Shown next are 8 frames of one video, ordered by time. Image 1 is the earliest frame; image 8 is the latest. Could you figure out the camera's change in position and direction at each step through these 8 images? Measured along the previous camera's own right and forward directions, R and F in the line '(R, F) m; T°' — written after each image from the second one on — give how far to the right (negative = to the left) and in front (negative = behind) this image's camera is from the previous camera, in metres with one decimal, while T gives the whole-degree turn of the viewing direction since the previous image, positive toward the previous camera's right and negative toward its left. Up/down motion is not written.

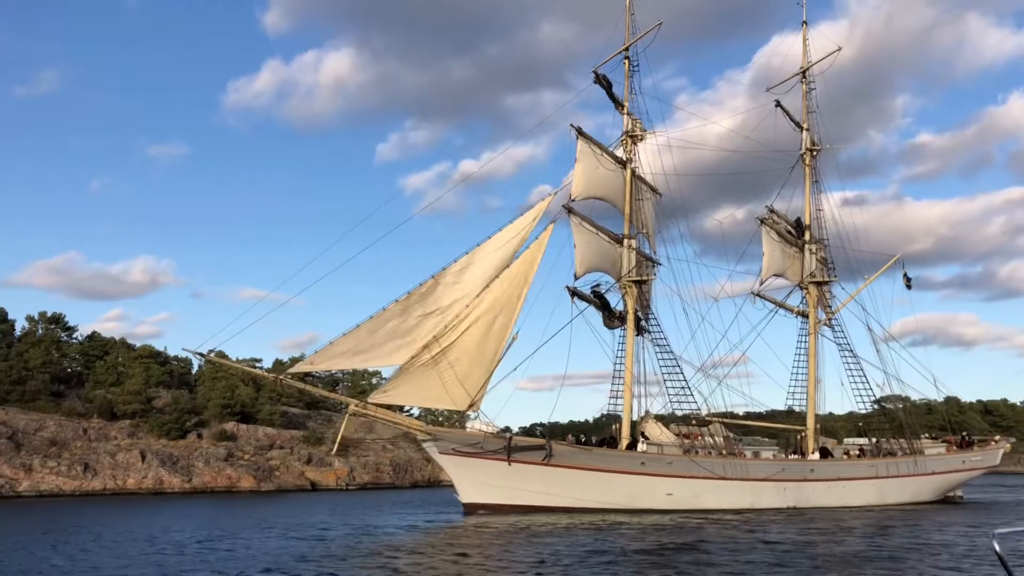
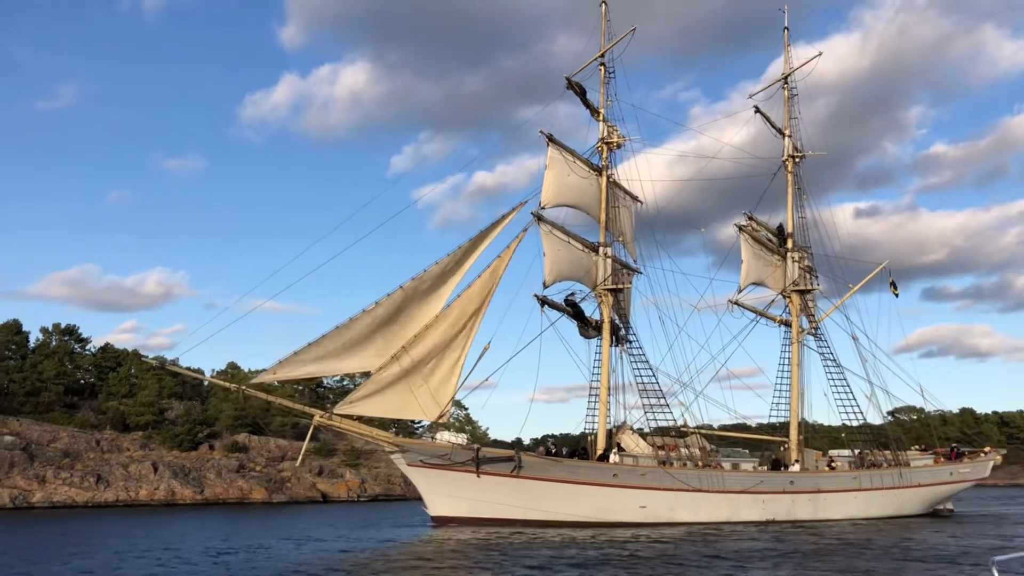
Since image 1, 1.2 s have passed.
(+1.6, +0.4) m; -1°
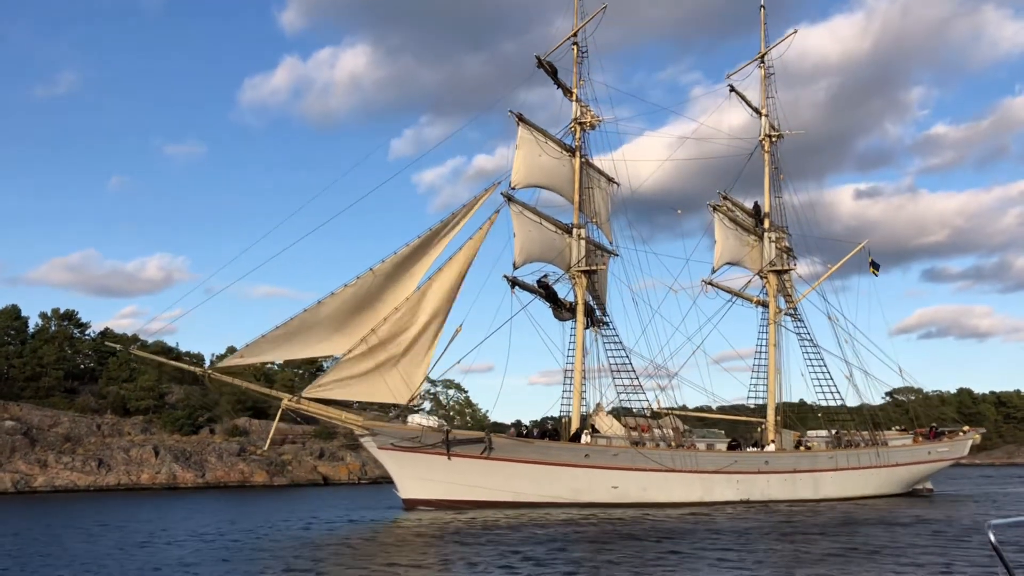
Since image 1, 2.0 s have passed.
(+1.1, +0.2) m; 0°
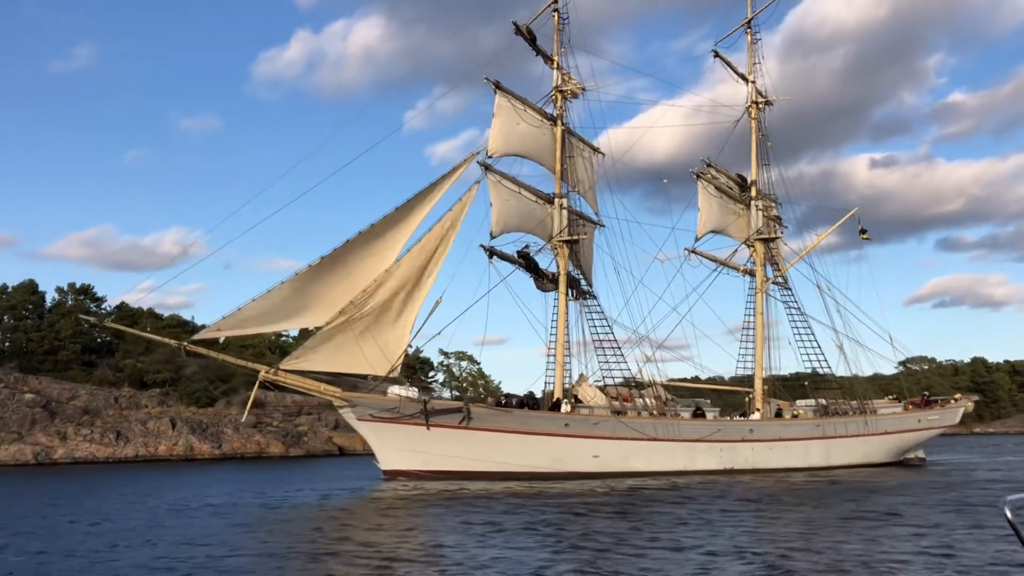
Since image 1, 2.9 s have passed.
(+1.3, +0.2) m; -1°
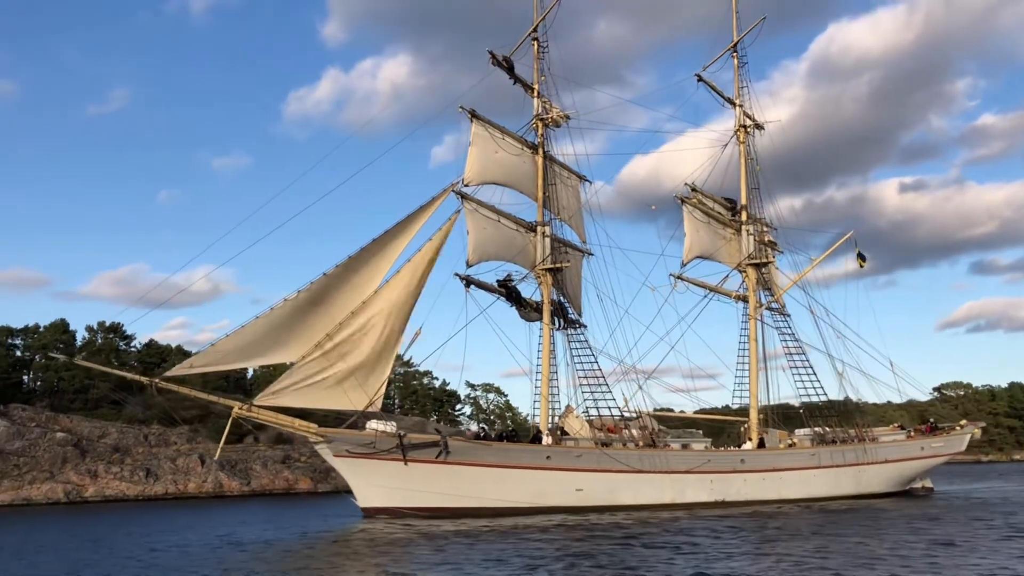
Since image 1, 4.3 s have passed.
(+1.6, +0.6) m; -2°
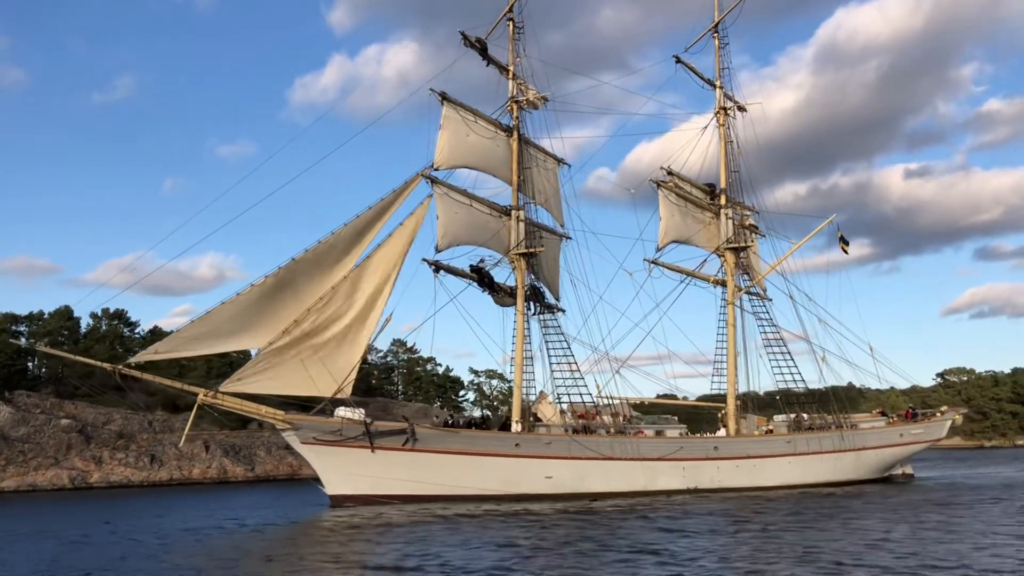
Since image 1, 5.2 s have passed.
(+1.2, +0.5) m; 0°
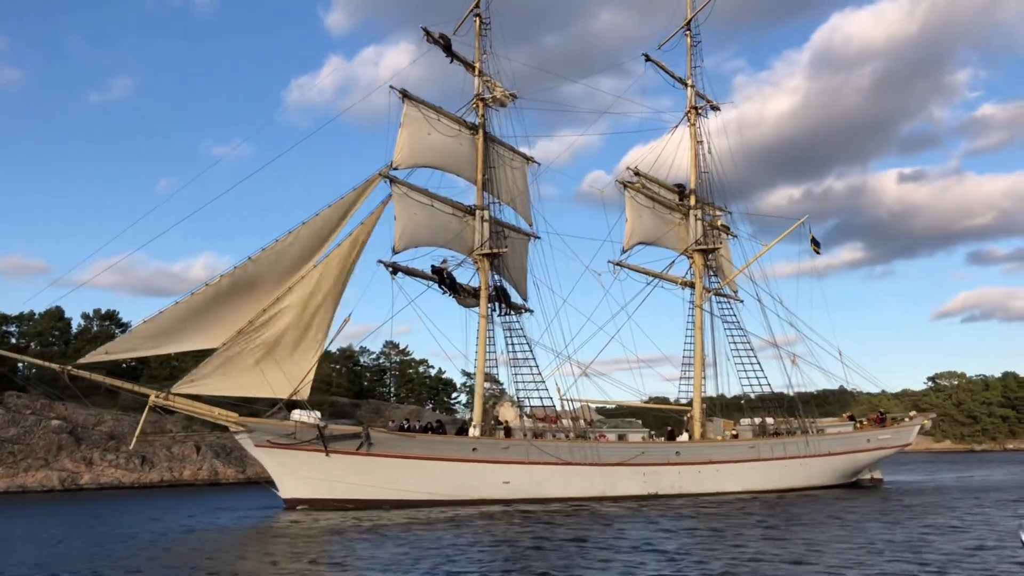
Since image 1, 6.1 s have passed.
(+1.2, +0.5) m; +1°
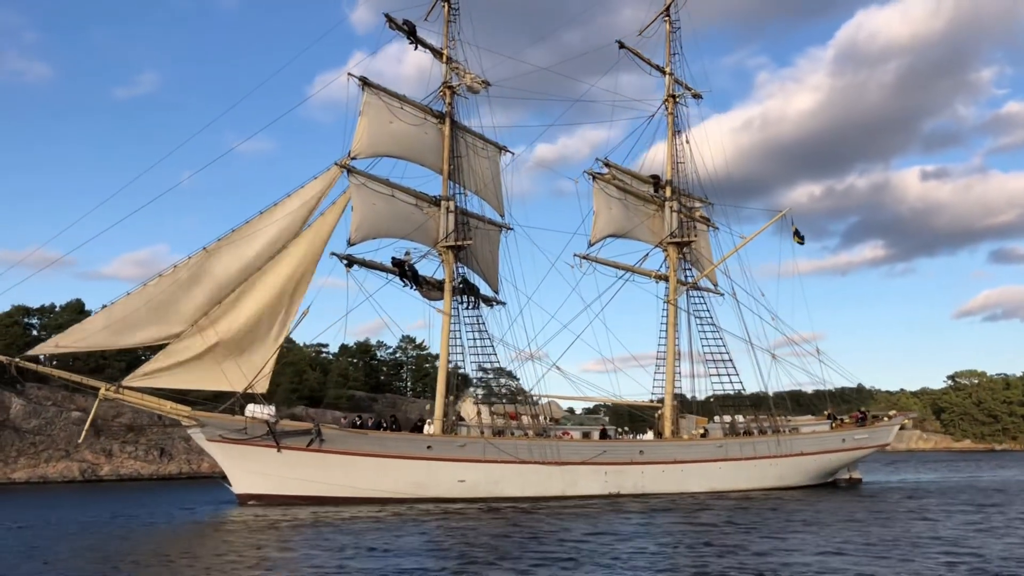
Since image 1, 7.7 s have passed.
(+1.9, +0.8) m; -1°
